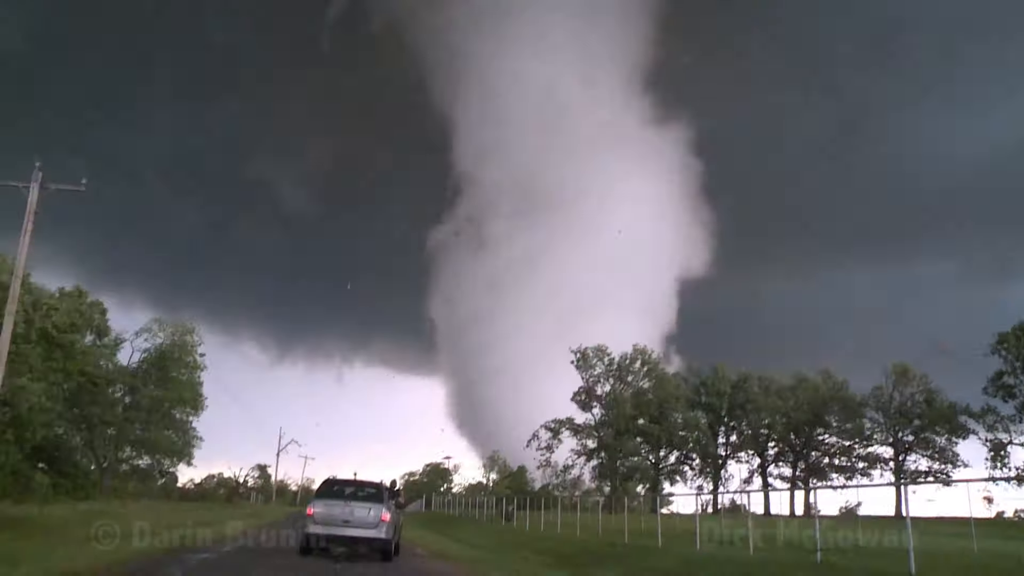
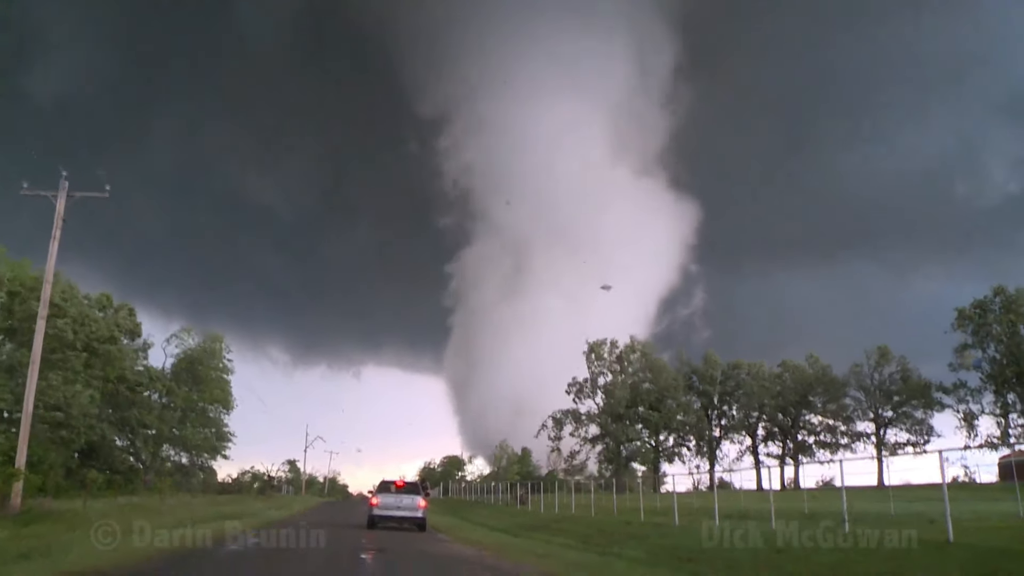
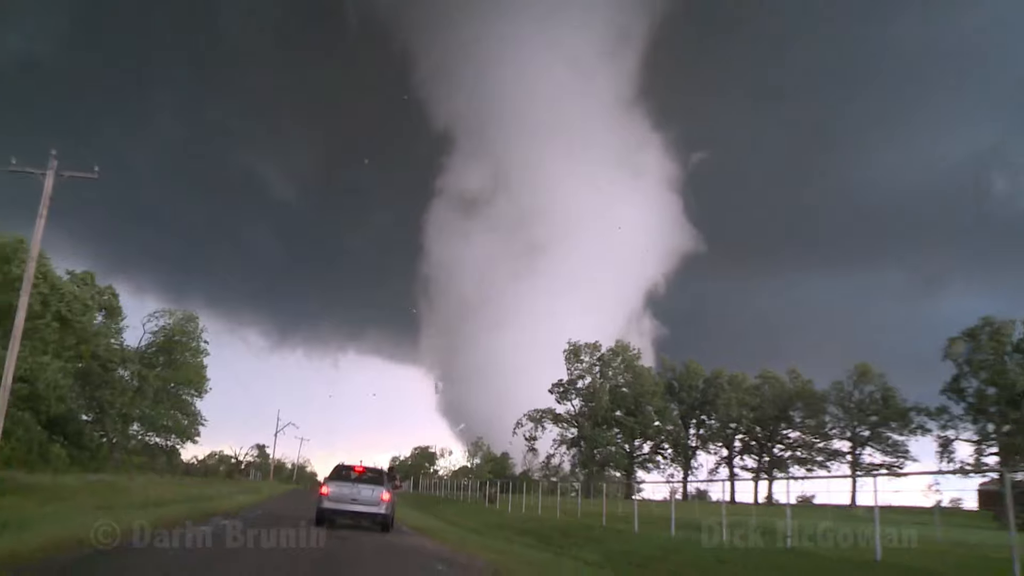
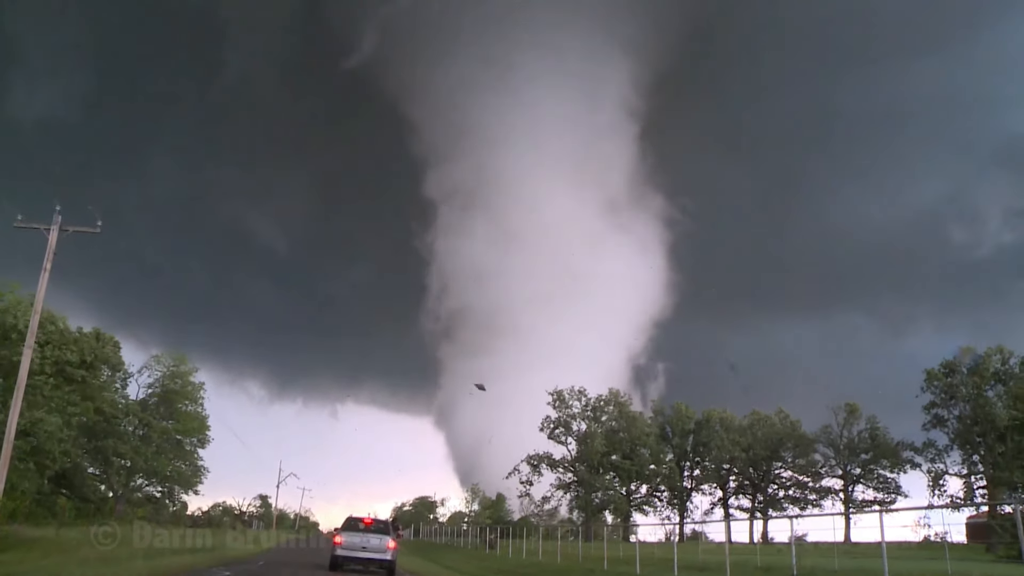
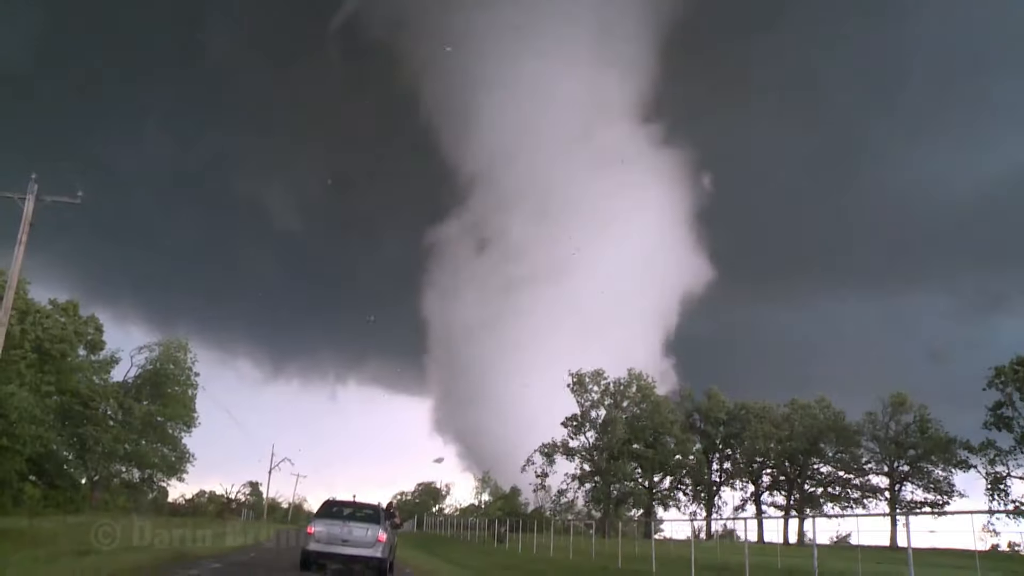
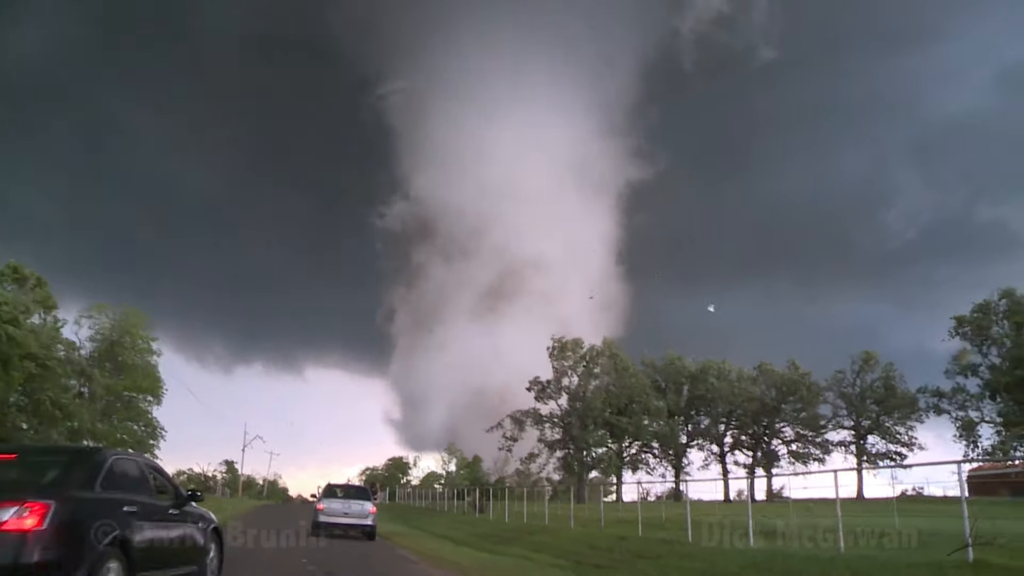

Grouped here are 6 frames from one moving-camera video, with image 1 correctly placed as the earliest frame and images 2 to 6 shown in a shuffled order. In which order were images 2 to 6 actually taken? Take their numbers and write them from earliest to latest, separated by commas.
5, 3, 4, 2, 6
